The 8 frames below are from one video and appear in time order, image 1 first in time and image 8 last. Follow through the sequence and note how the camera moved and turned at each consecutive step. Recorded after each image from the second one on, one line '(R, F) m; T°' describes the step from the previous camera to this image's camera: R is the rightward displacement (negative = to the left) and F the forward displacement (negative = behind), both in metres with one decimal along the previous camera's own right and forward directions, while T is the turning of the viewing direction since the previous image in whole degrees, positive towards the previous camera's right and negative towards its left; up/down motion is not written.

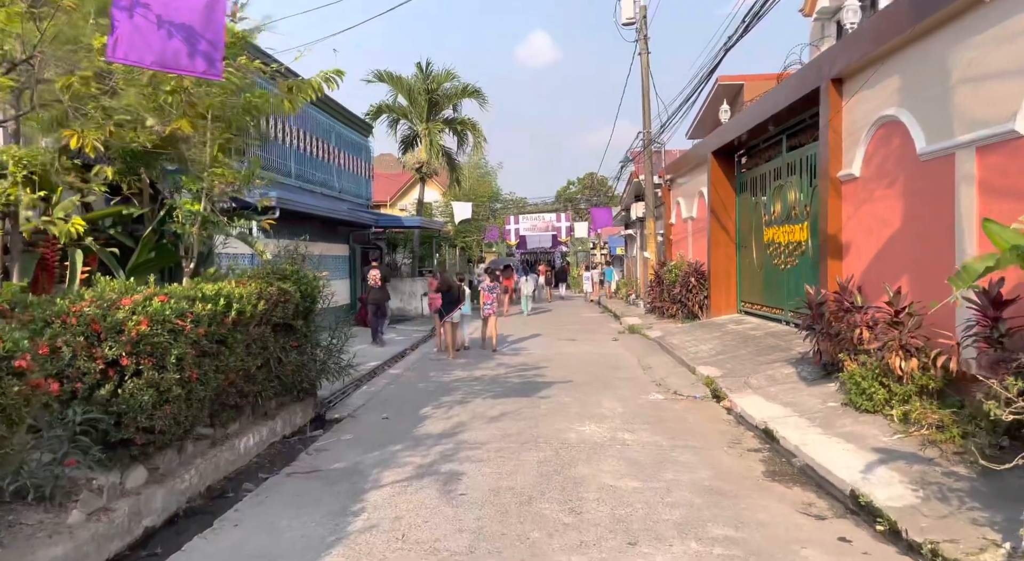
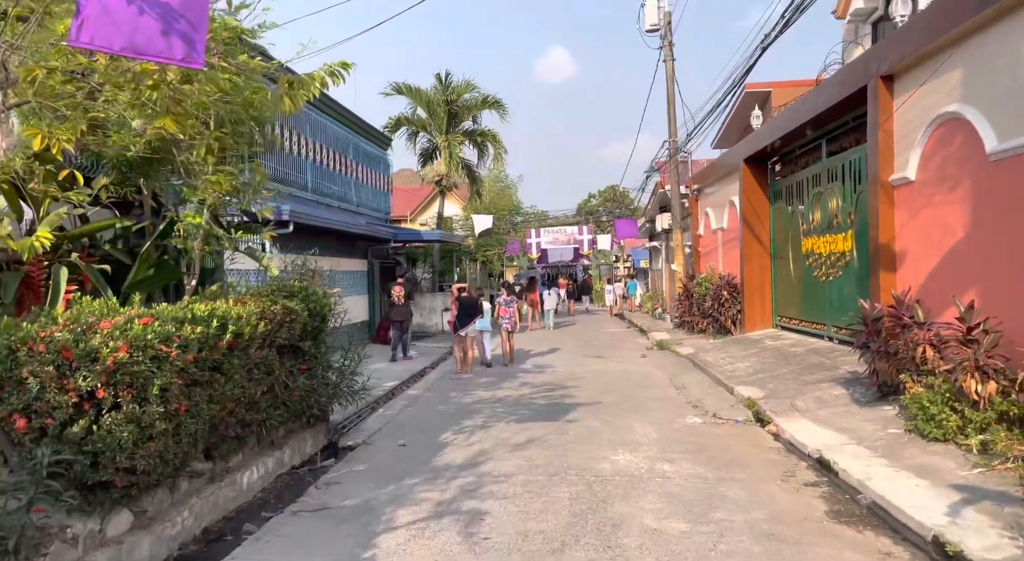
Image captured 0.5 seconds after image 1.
(-0.1, +0.6) m; -2°
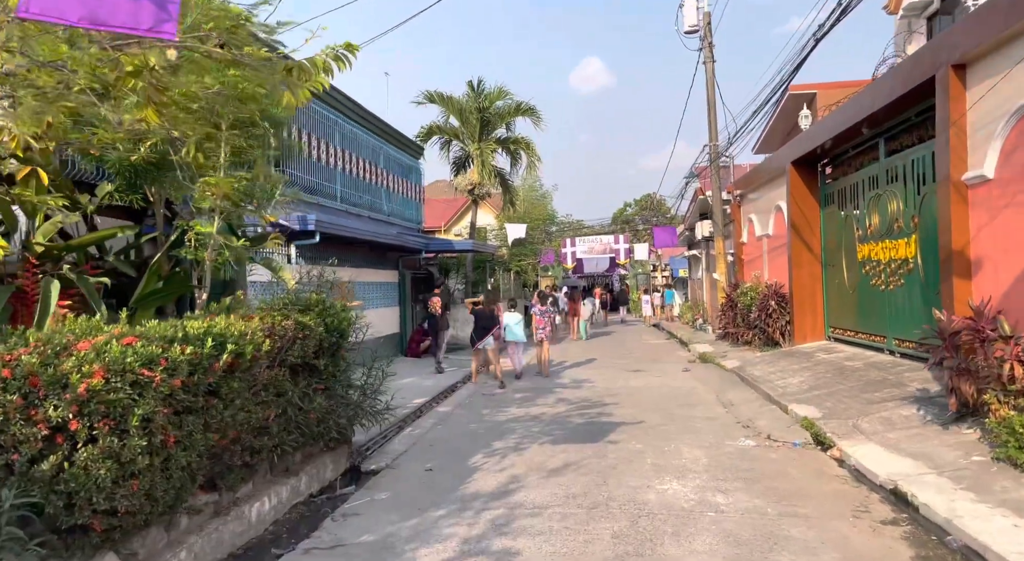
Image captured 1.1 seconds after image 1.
(0.0, +0.6) m; -3°
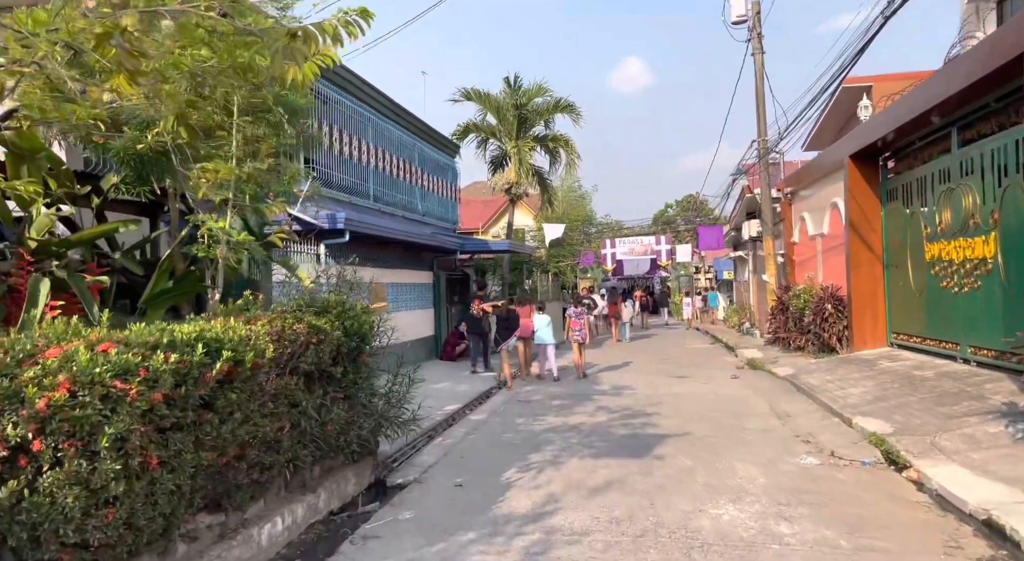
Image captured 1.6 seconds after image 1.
(0.0, +0.6) m; -3°
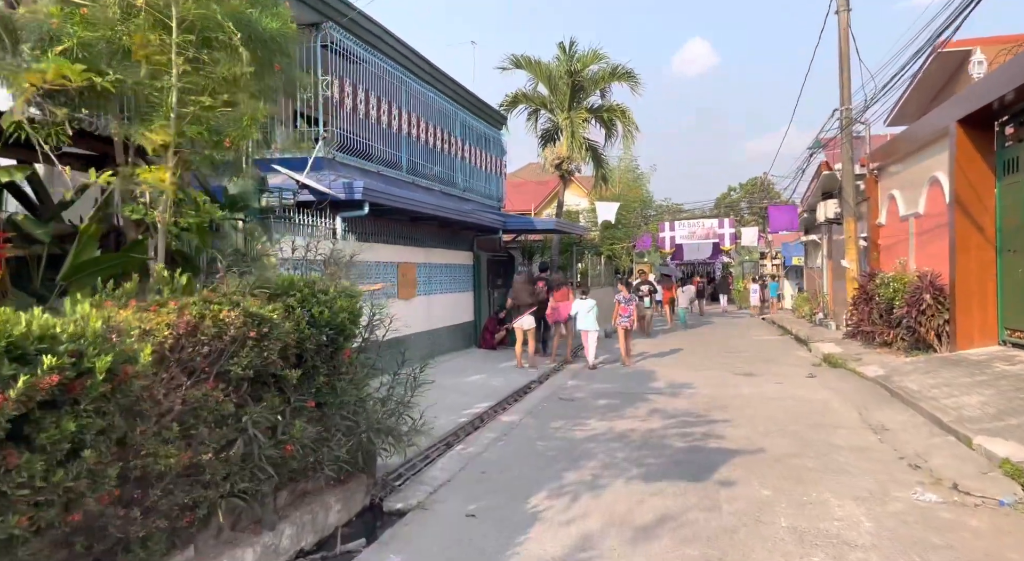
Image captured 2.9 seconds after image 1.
(+0.2, +1.4) m; -4°
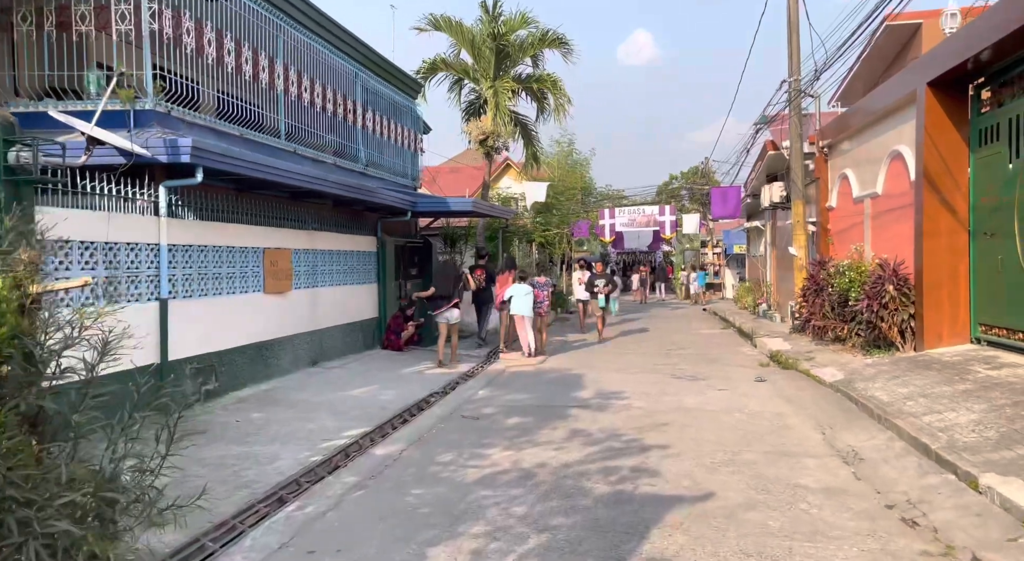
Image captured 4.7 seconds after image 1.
(+0.6, +1.9) m; +4°
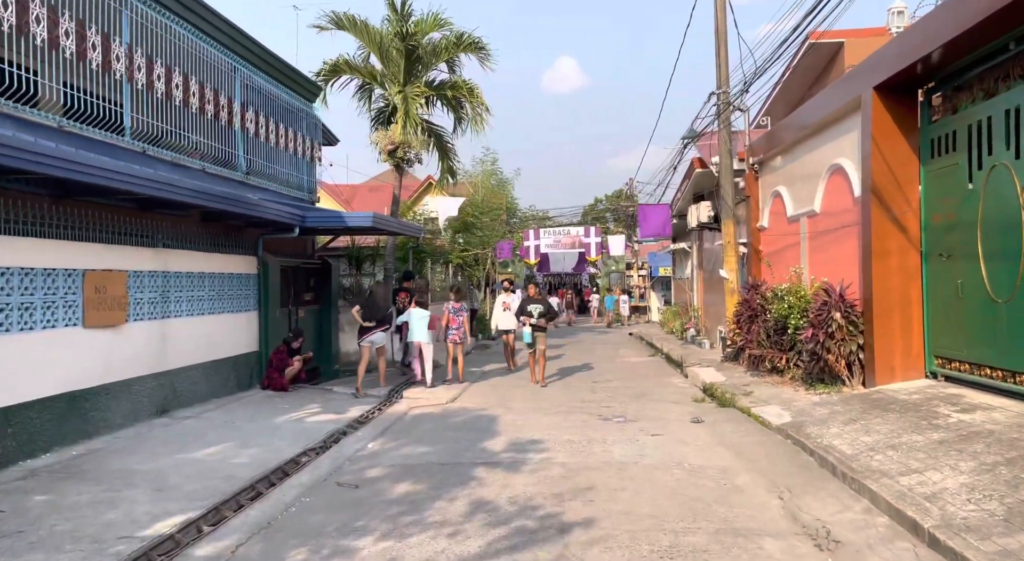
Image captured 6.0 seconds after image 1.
(+0.3, +1.5) m; +6°
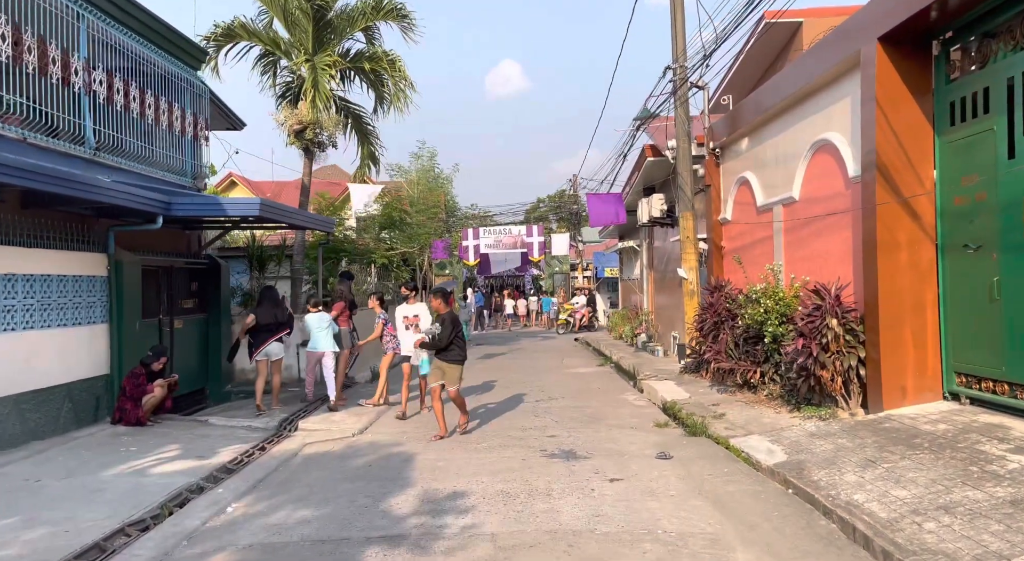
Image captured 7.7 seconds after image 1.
(+0.3, +2.0) m; +4°
